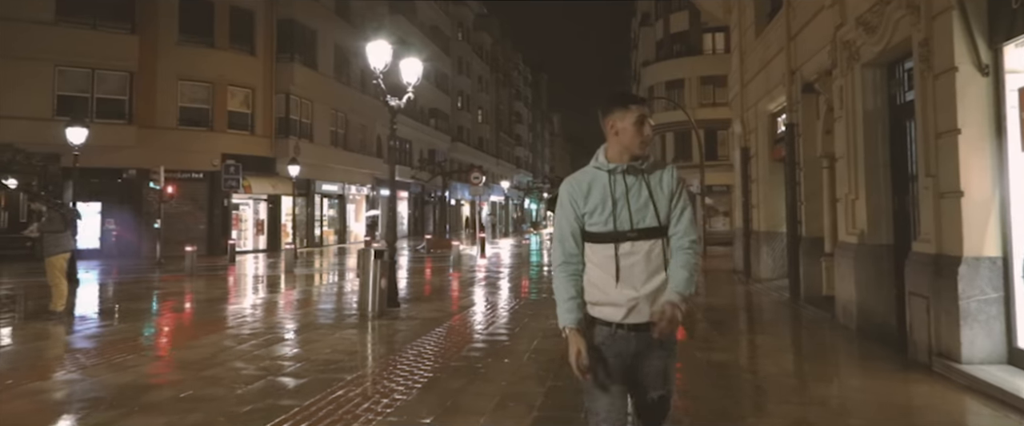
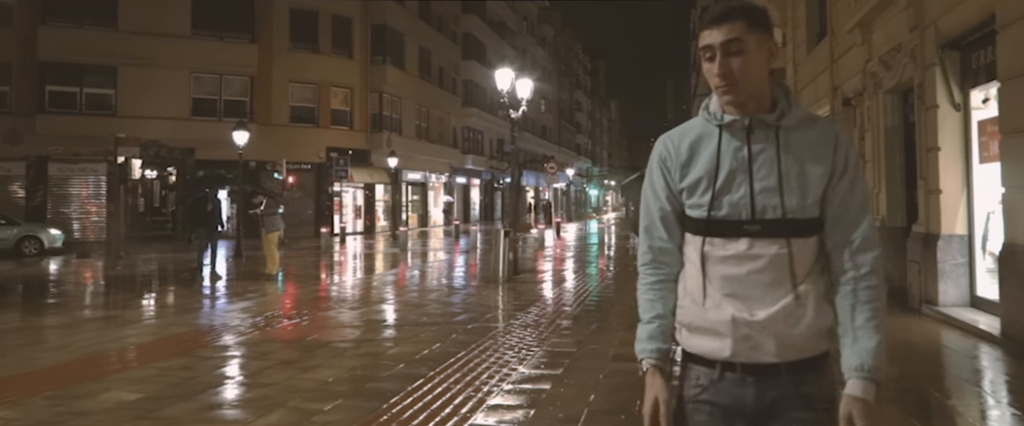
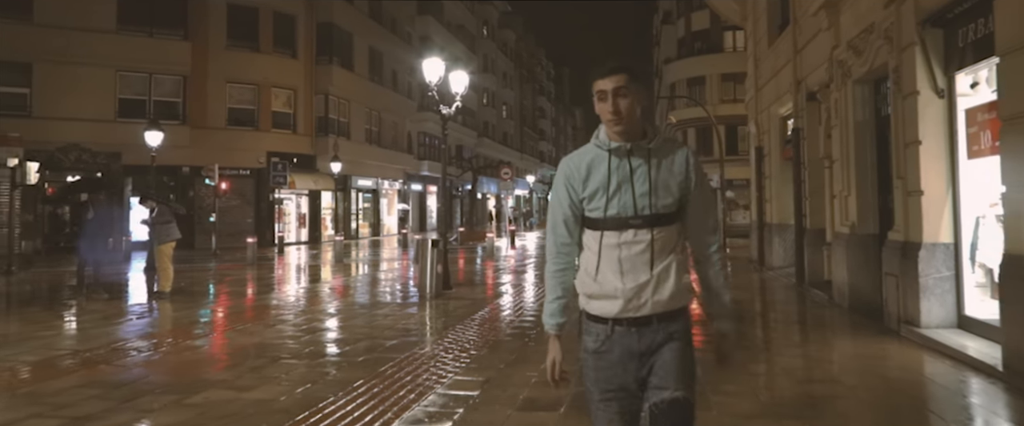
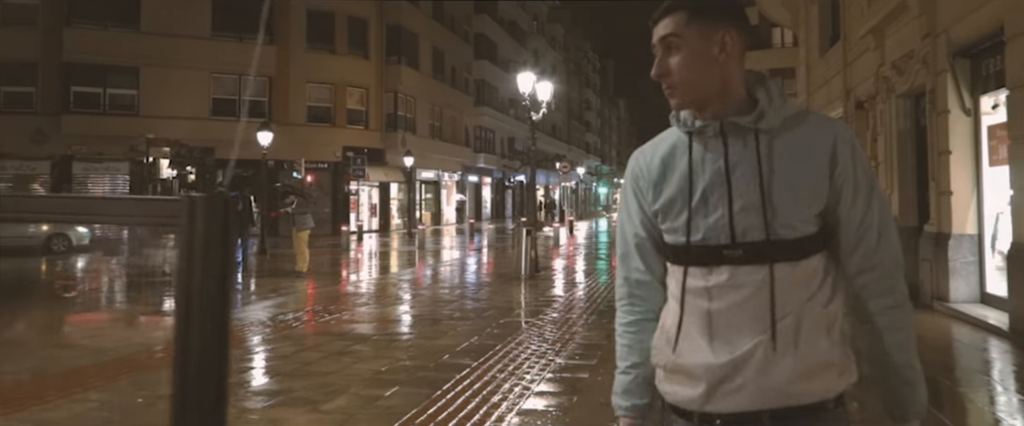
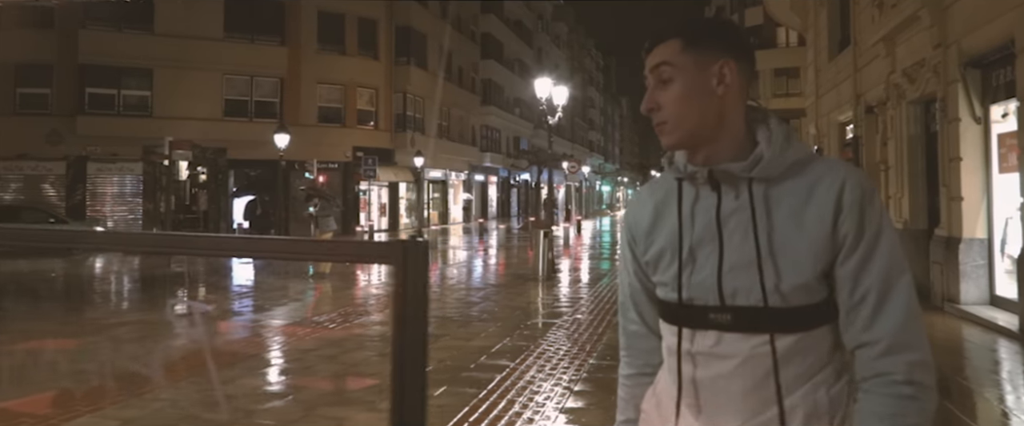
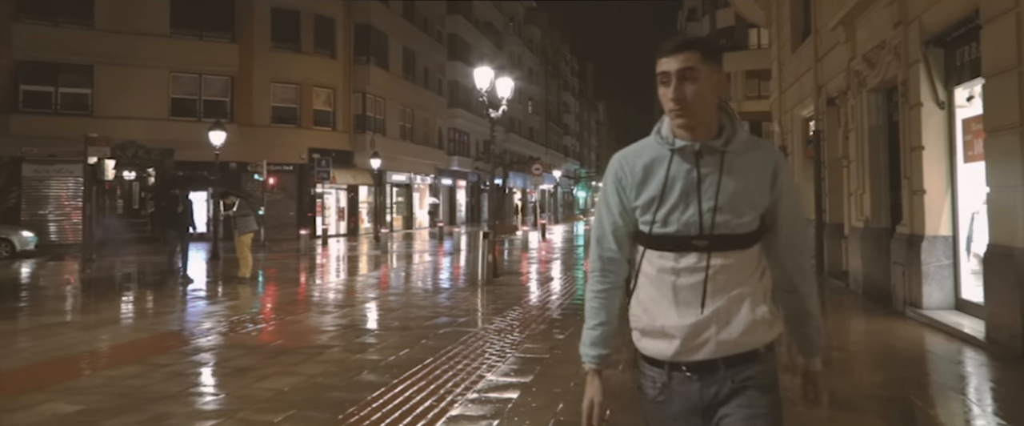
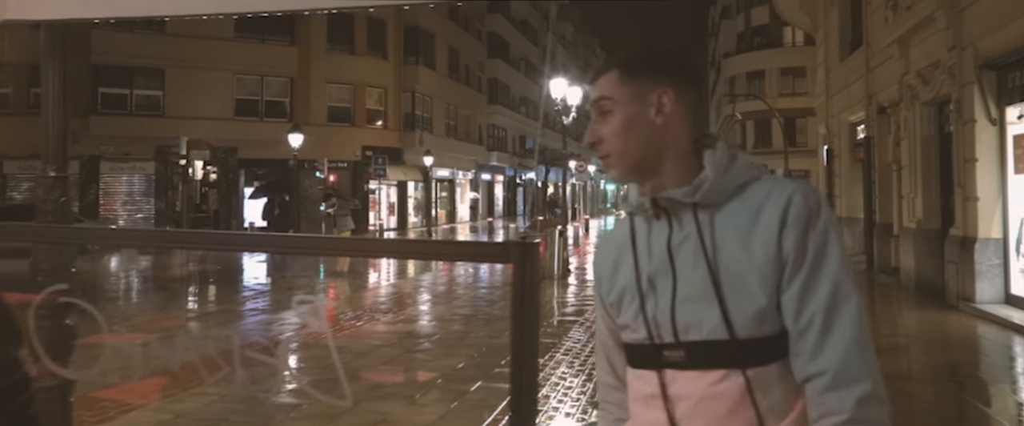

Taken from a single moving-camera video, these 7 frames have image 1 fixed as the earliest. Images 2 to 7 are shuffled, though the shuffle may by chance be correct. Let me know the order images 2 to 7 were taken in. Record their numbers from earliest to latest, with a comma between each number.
3, 6, 2, 4, 5, 7
